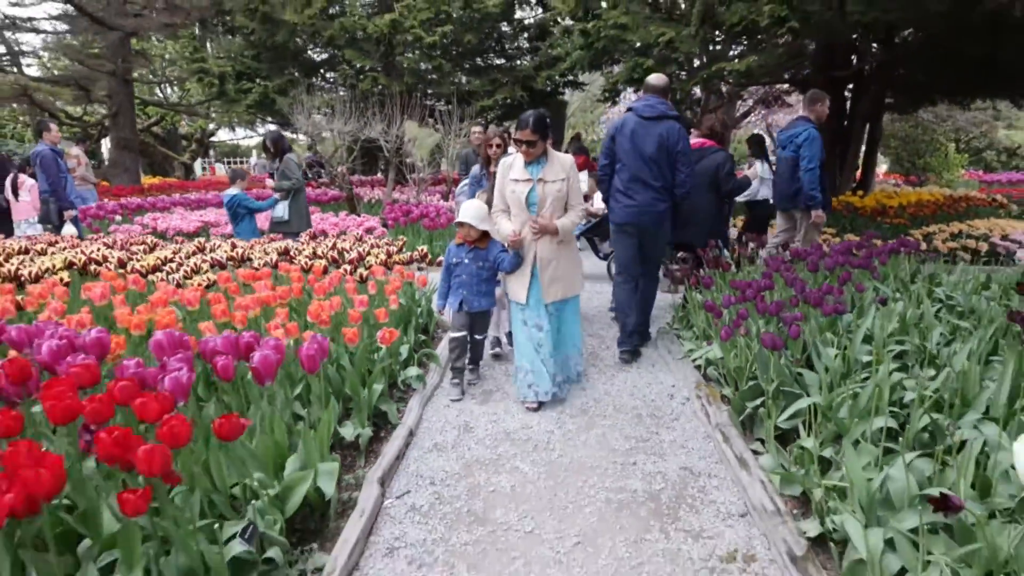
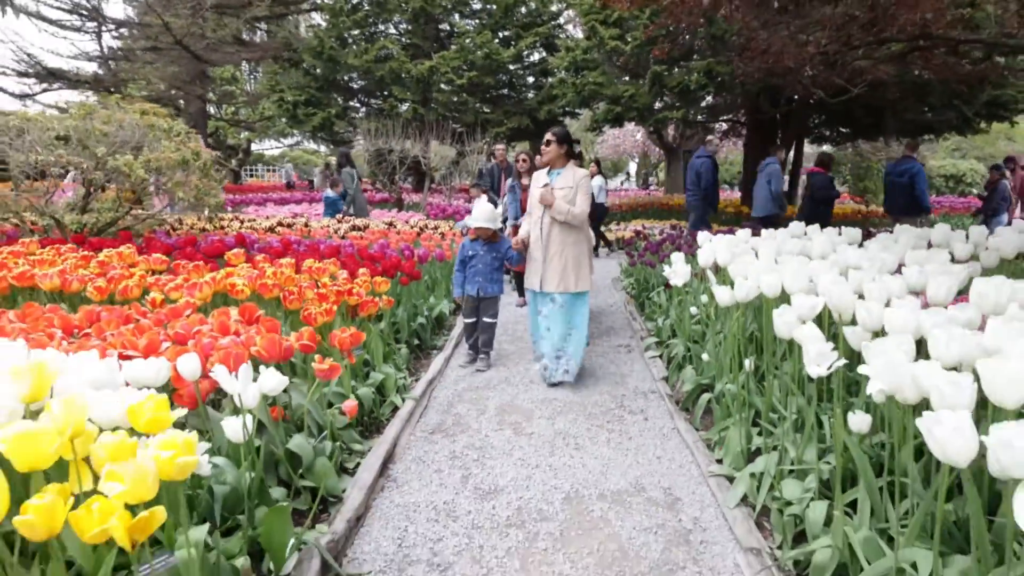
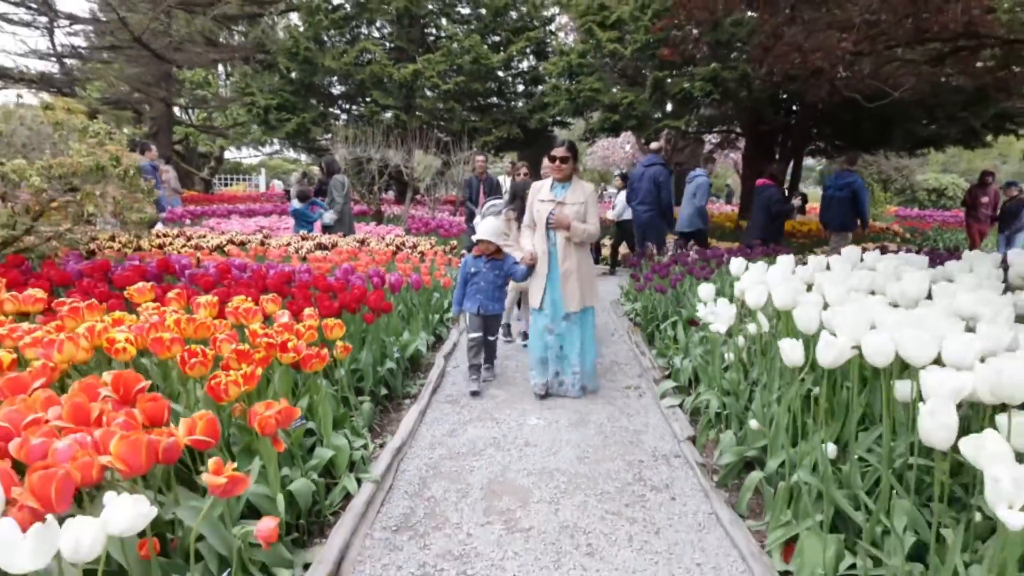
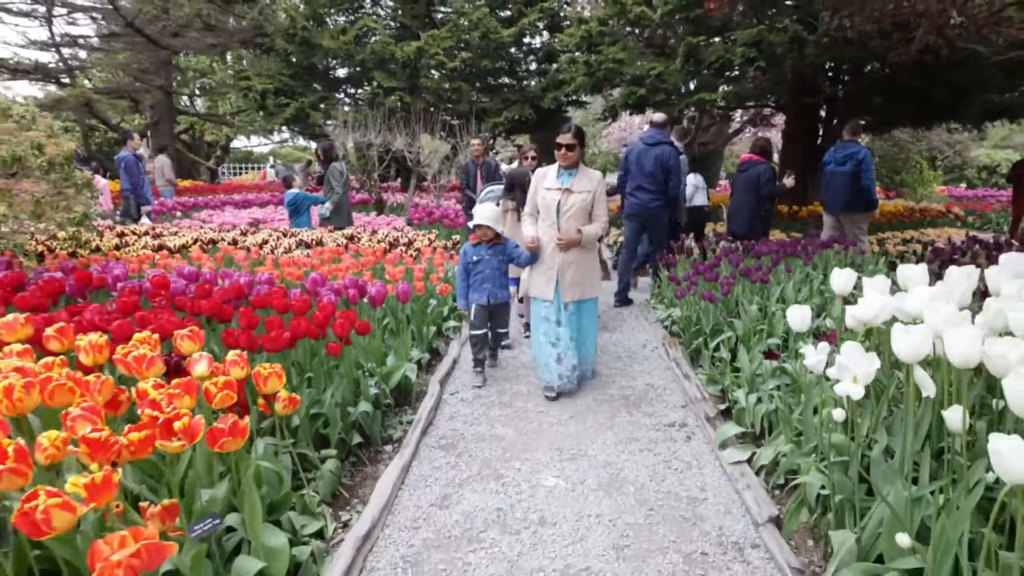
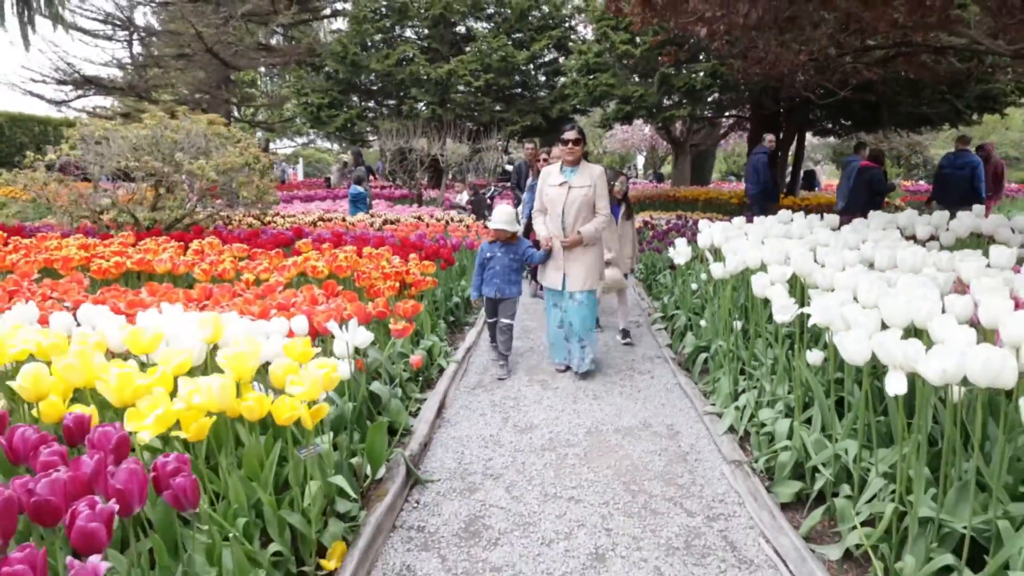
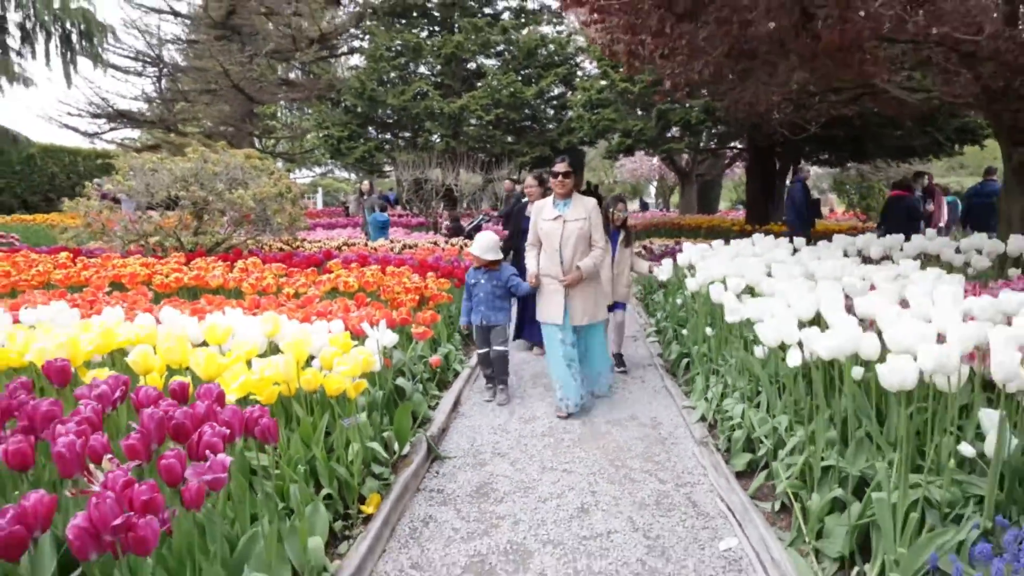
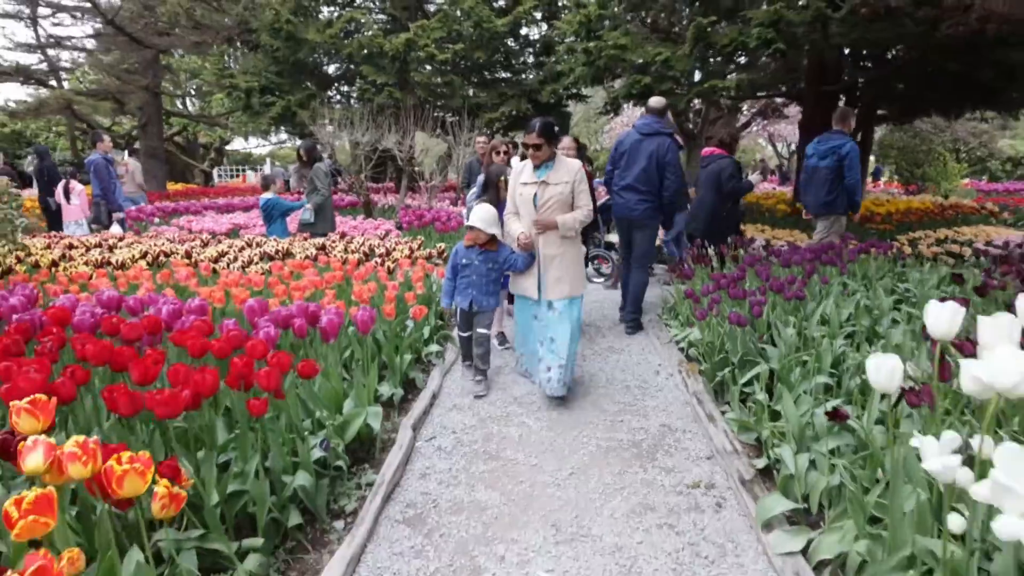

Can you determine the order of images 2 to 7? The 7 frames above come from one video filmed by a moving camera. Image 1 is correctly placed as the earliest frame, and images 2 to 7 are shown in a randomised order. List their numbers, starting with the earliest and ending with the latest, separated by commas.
7, 4, 3, 2, 5, 6
